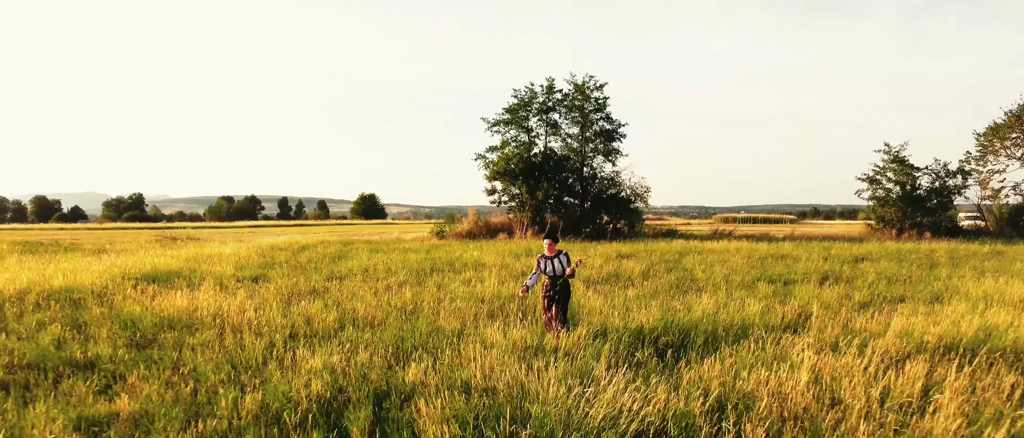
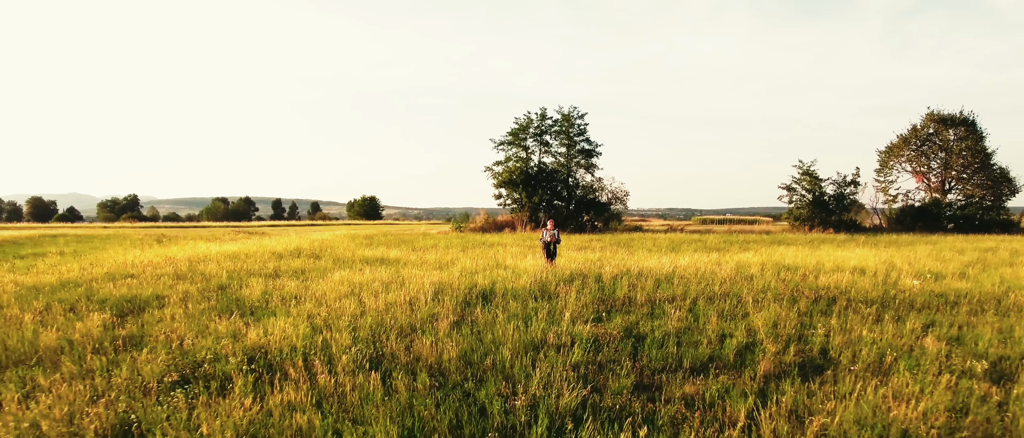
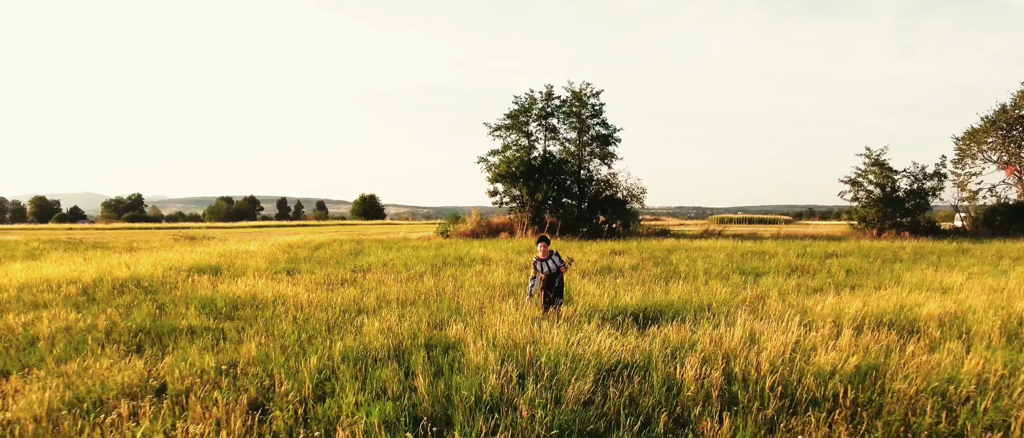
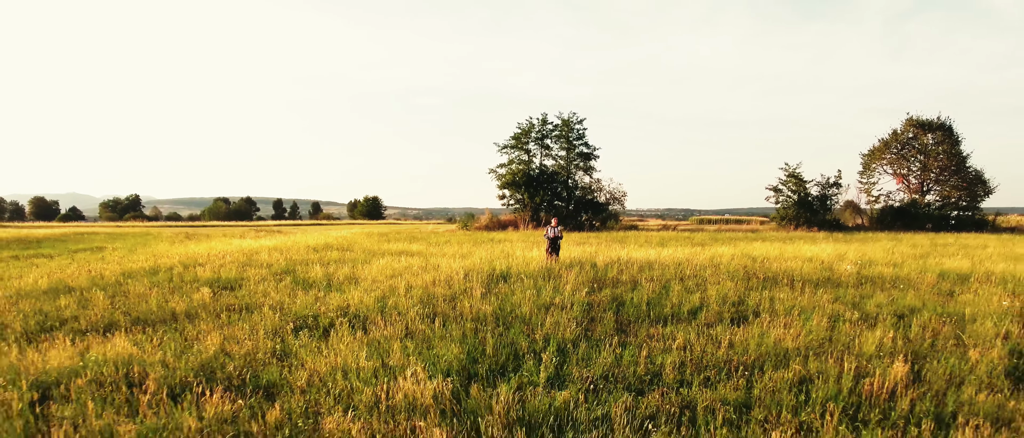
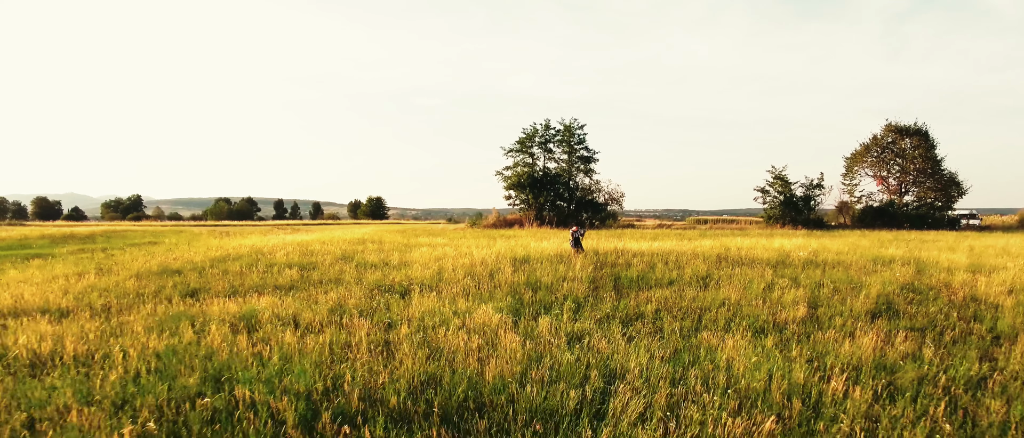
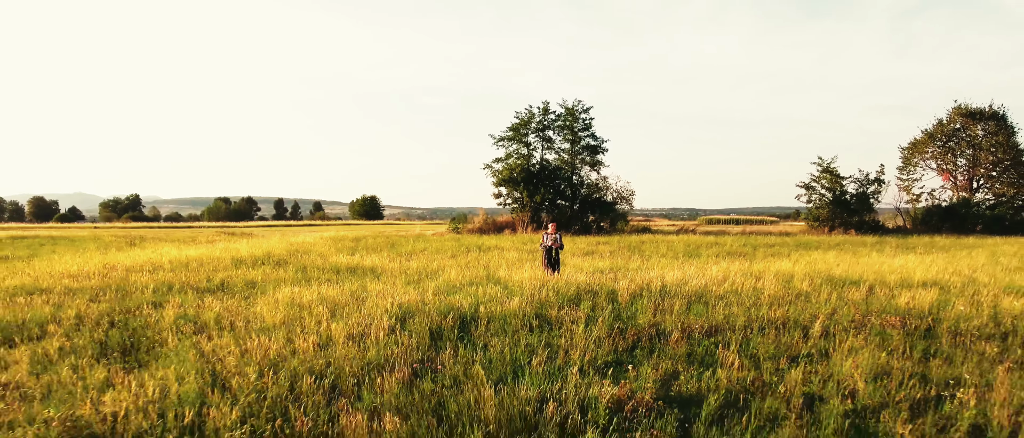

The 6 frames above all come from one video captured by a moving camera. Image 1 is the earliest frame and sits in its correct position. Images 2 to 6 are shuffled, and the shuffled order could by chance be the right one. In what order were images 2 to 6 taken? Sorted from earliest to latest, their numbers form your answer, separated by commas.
3, 6, 2, 4, 5
